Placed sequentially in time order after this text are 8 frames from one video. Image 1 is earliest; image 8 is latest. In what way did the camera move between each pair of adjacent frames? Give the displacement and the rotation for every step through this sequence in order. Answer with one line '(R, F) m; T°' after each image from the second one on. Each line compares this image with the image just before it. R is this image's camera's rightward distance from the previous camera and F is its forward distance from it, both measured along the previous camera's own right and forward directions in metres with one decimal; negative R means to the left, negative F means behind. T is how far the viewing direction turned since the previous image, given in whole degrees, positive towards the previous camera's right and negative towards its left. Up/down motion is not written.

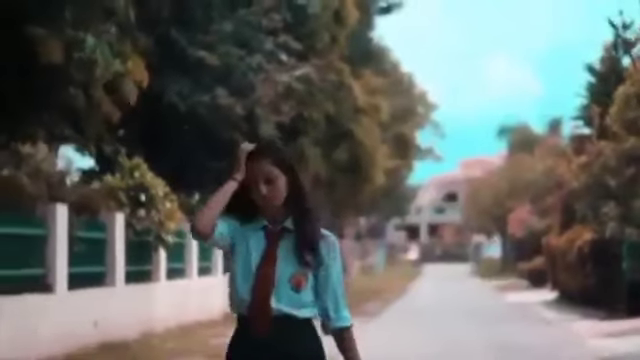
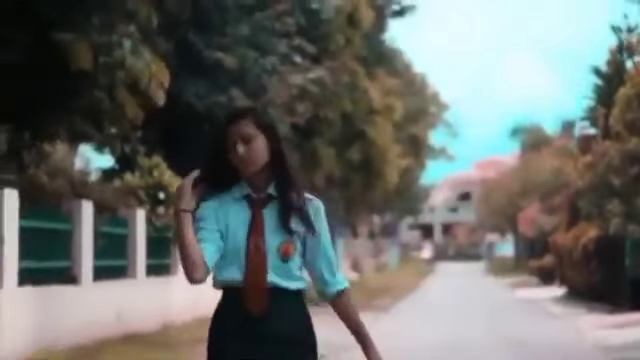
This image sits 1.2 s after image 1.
(0.0, -0.9) m; -1°
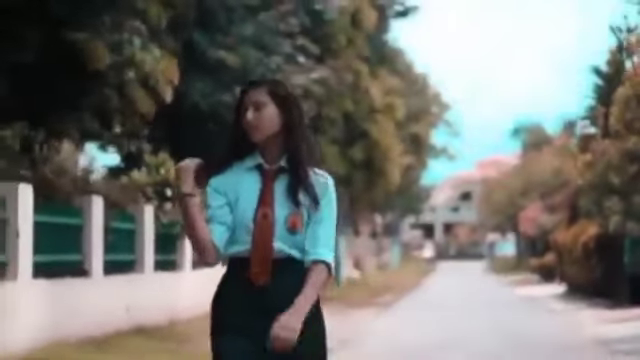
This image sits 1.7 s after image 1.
(0.0, -0.4) m; 0°
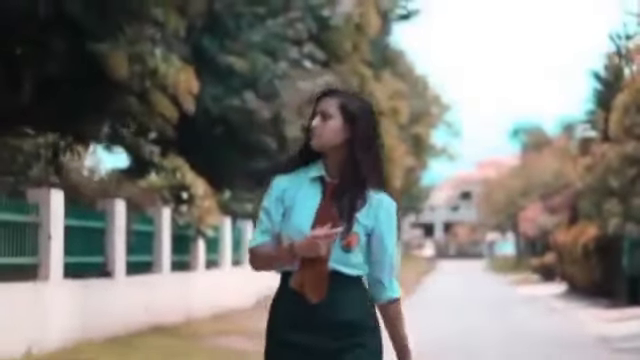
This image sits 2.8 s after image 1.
(-0.2, -0.8) m; 0°
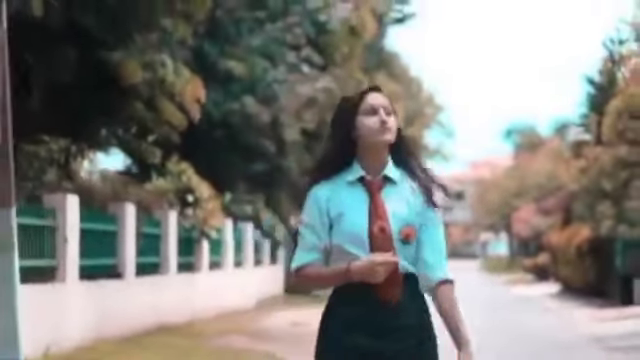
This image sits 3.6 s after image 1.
(-0.1, -0.6) m; 0°
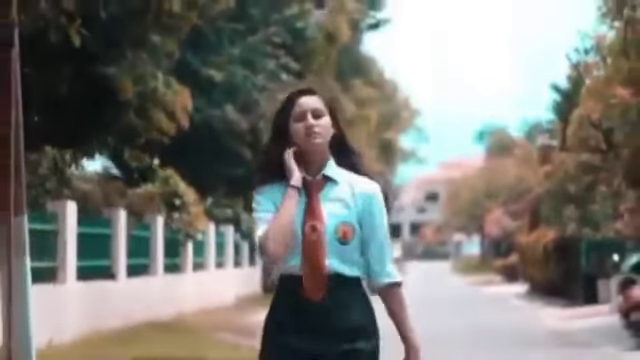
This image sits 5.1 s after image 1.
(-0.1, -1.3) m; +1°
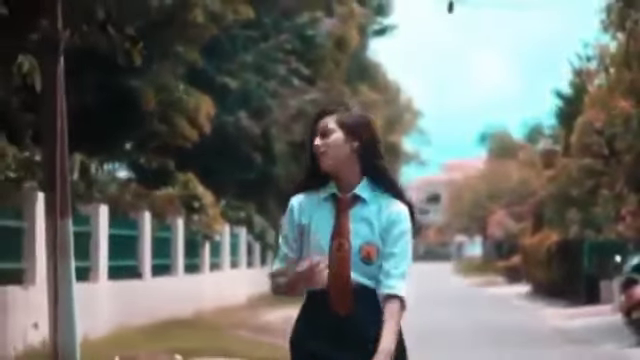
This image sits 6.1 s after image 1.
(-0.2, -1.0) m; 0°
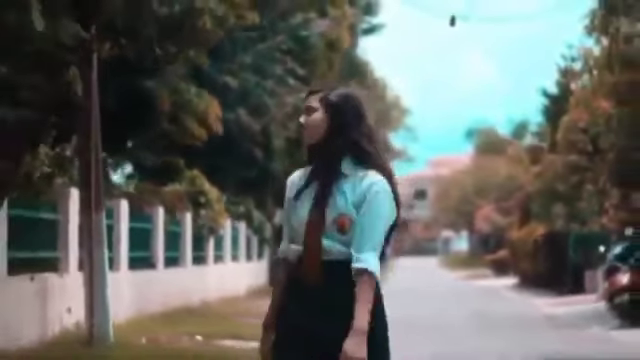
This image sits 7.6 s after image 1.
(-0.3, -1.4) m; +1°
